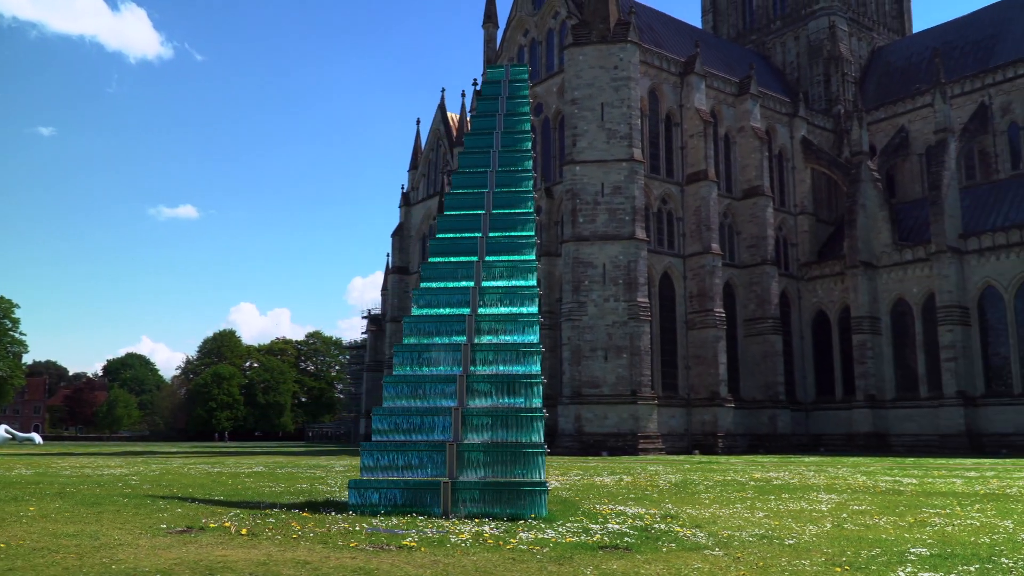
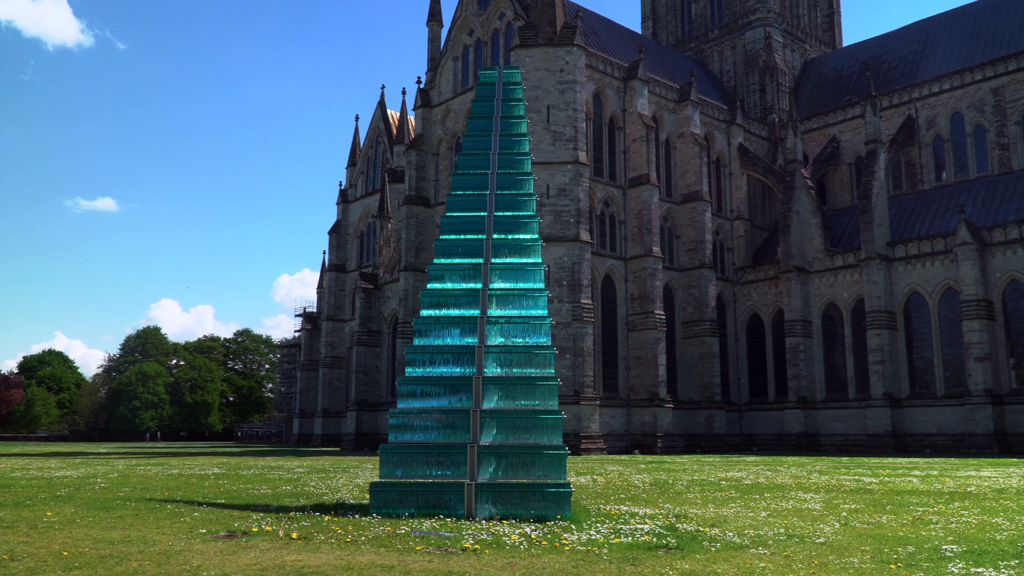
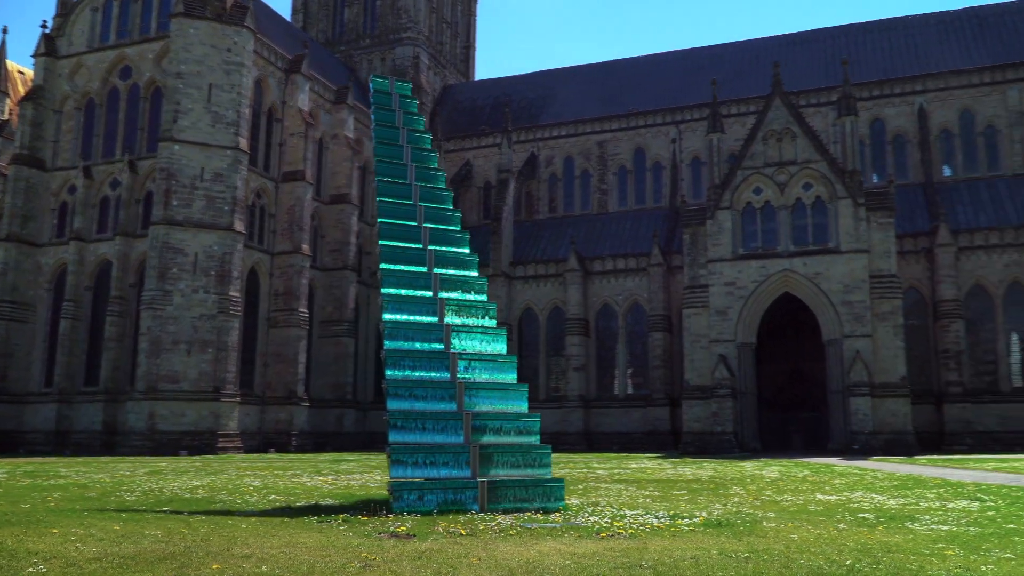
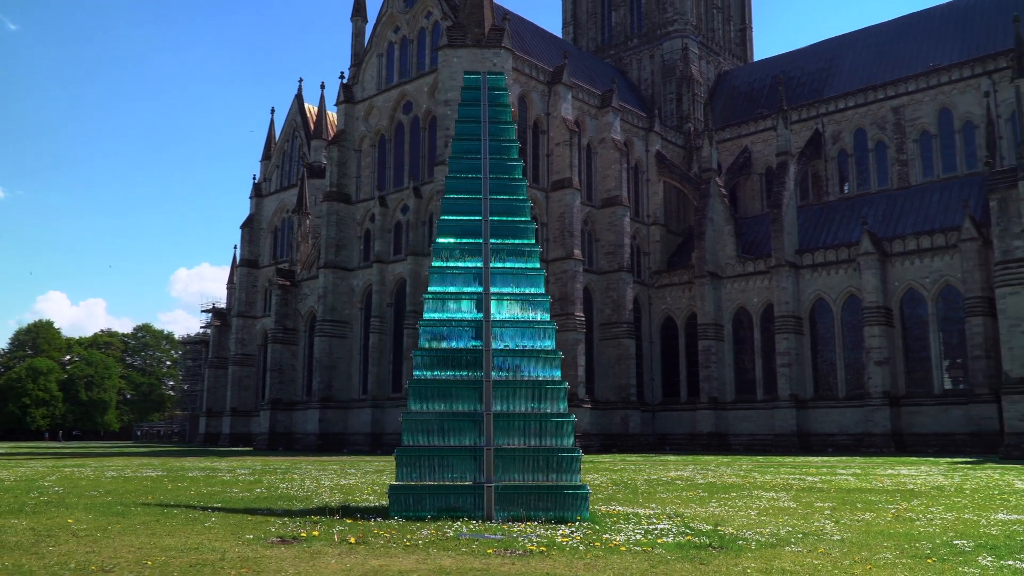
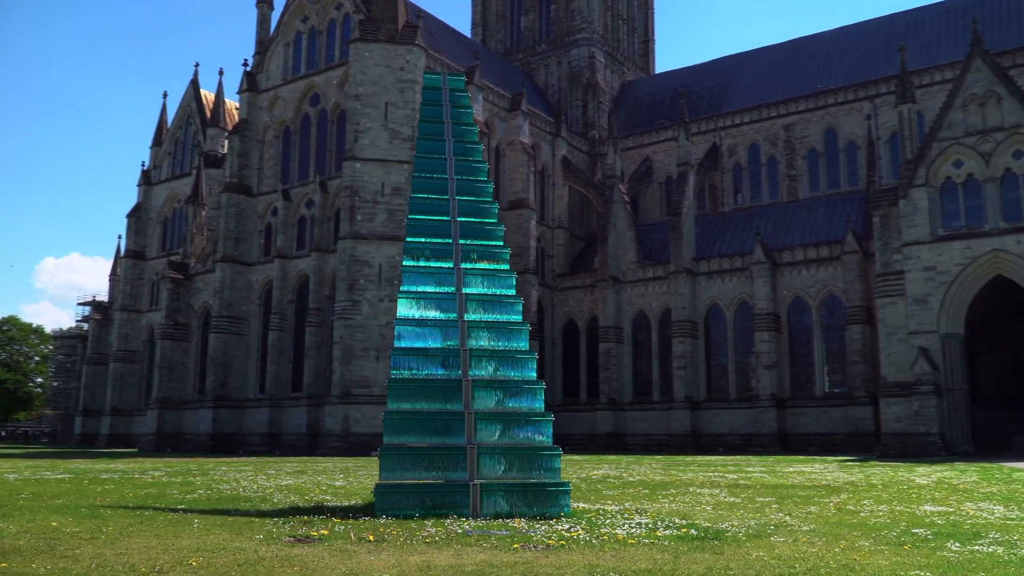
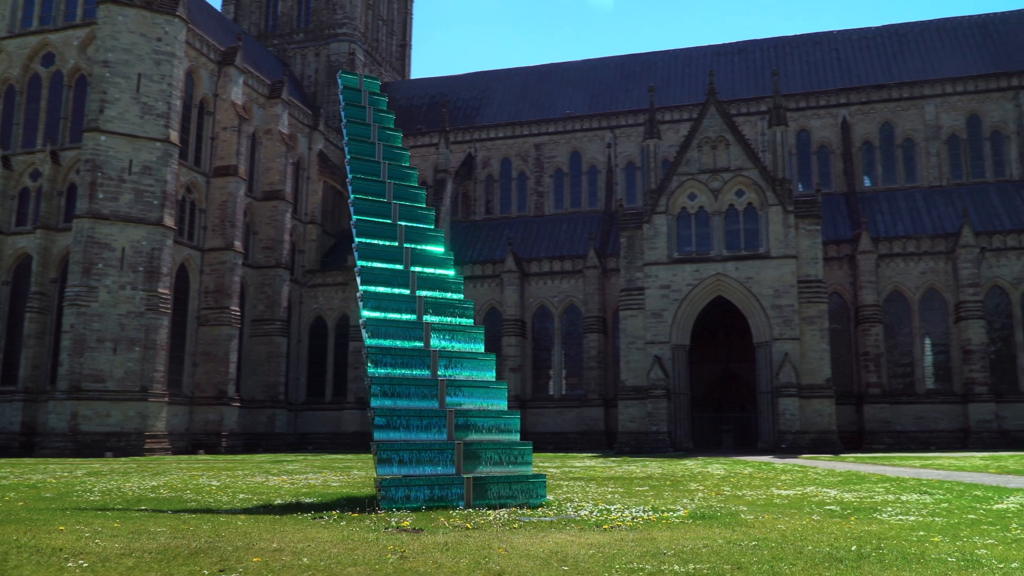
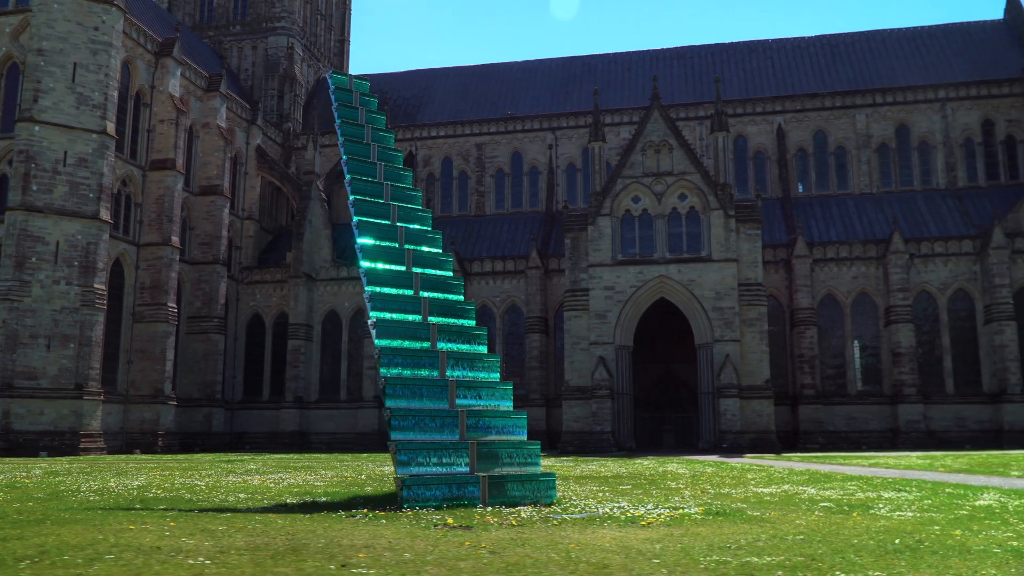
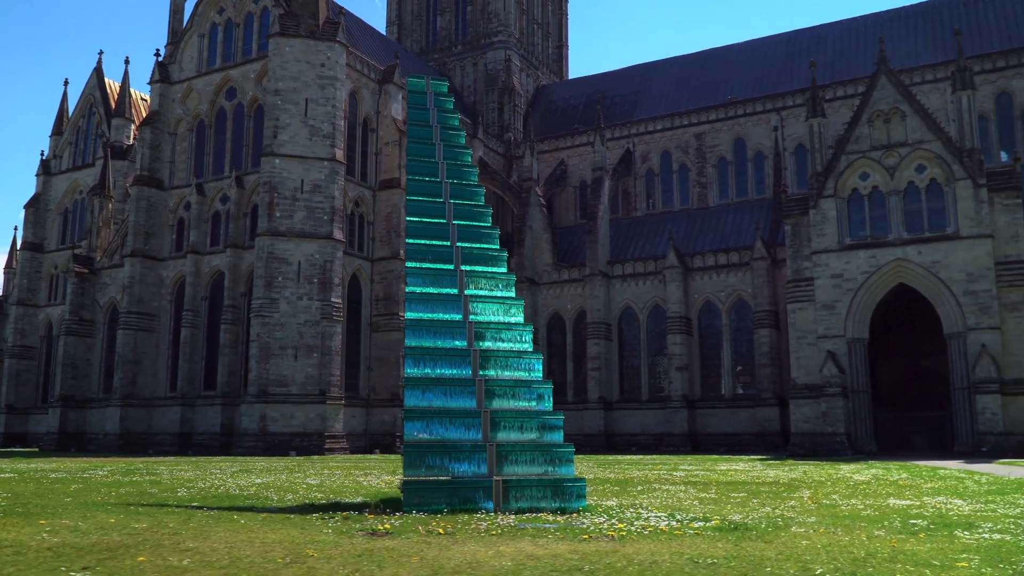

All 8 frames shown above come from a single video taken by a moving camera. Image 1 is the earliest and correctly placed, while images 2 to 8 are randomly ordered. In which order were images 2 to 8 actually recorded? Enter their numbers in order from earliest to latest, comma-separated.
2, 4, 5, 8, 3, 6, 7
